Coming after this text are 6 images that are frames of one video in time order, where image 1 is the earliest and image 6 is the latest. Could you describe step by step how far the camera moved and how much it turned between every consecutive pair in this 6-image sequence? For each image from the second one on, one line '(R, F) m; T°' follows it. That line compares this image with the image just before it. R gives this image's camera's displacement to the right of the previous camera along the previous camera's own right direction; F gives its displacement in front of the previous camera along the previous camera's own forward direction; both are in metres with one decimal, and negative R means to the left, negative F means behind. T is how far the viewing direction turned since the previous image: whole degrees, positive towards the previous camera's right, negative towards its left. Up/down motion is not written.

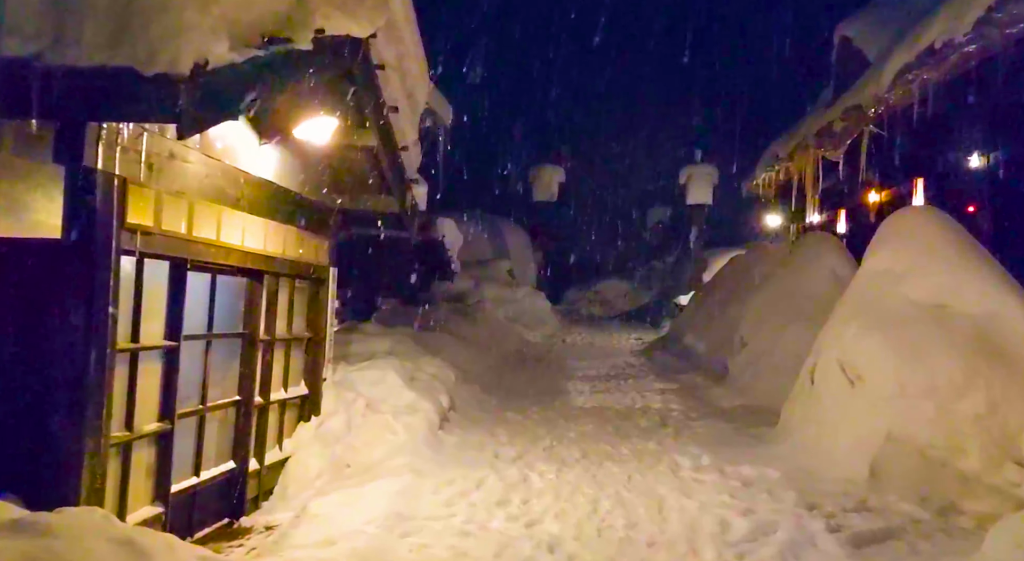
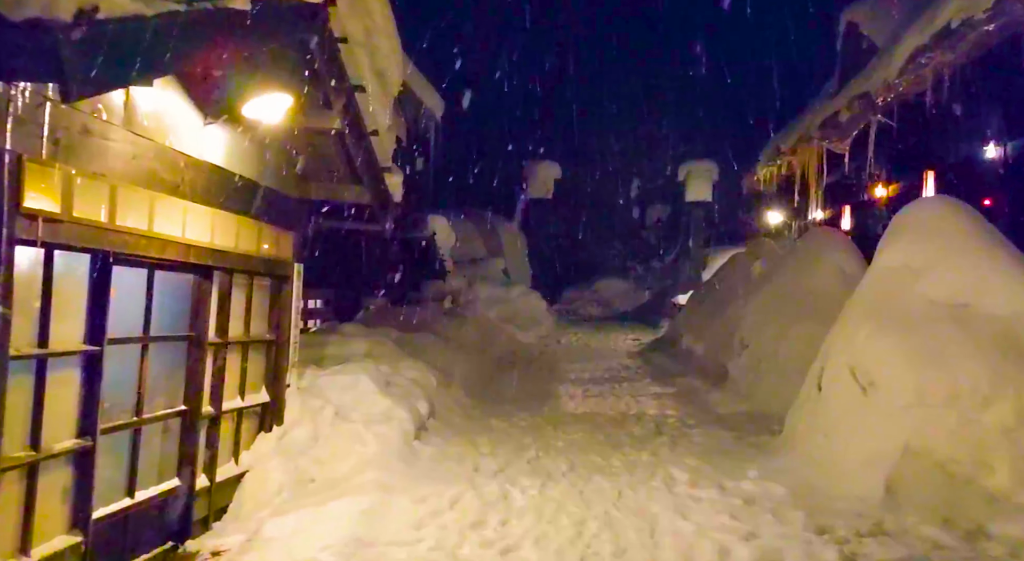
(+0.2, +0.6) m; 0°
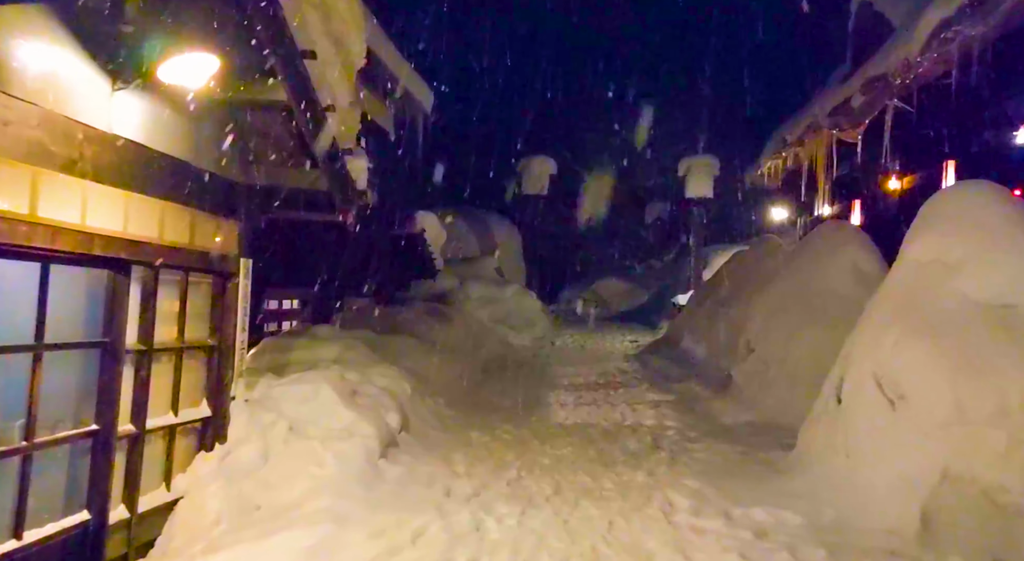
(+0.2, +0.8) m; 0°
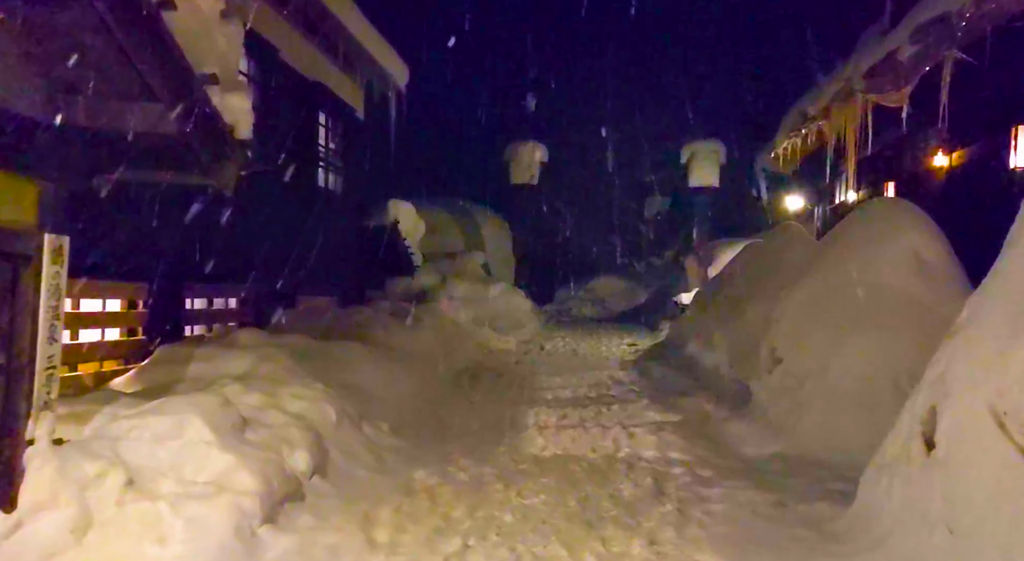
(+0.4, +1.9) m; 0°
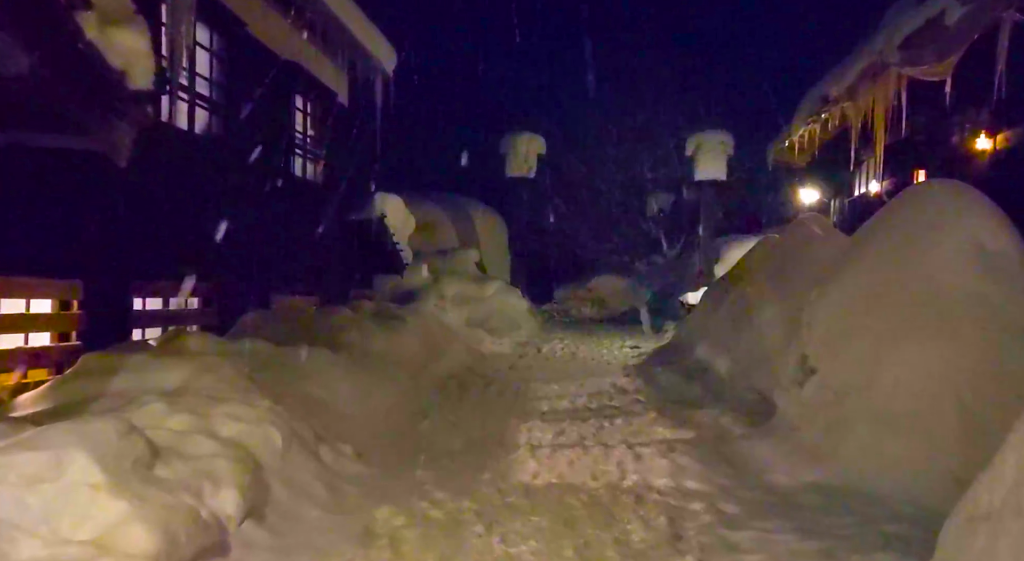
(+0.1, +1.1) m; 0°
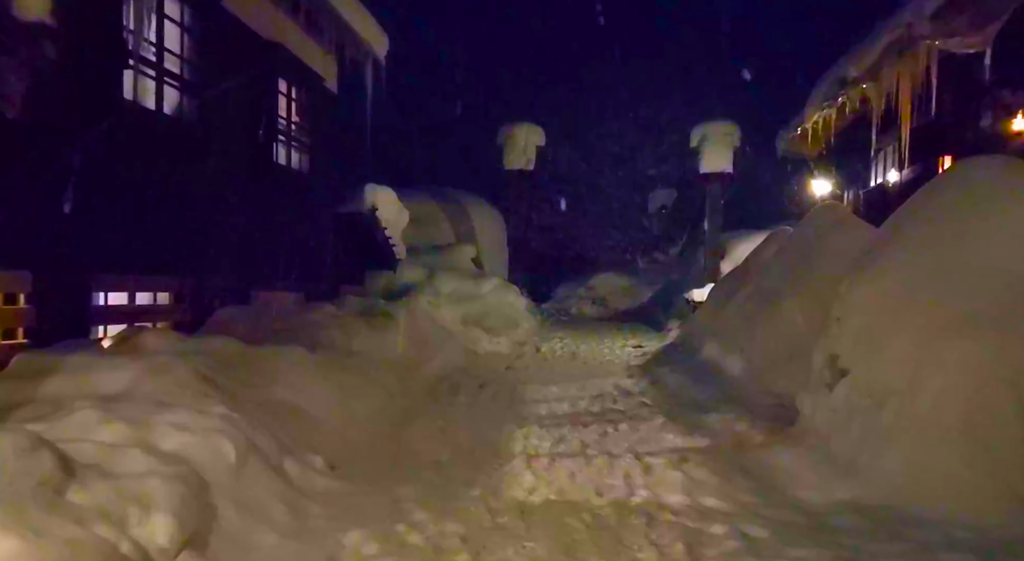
(+0.1, +0.7) m; 0°
